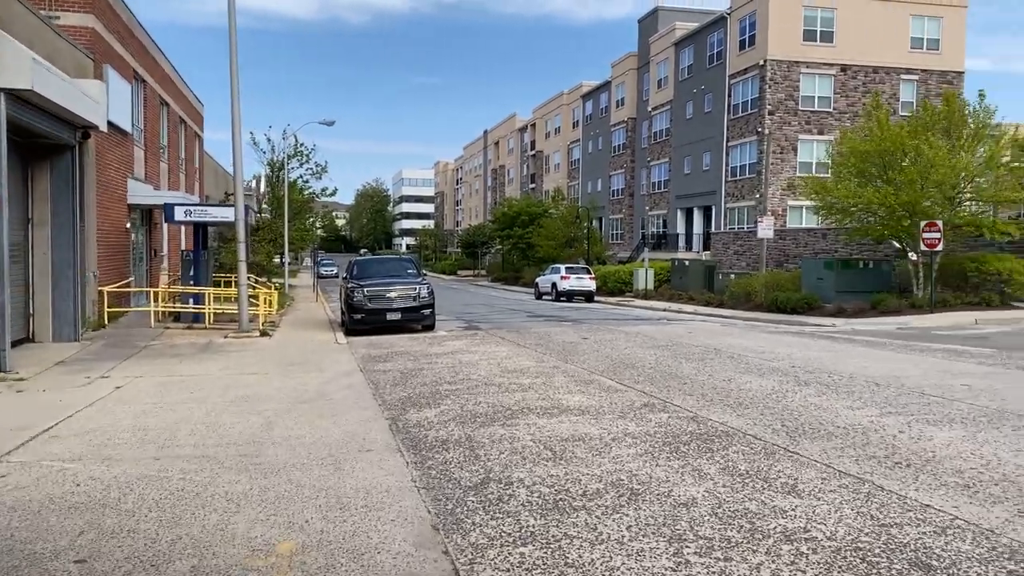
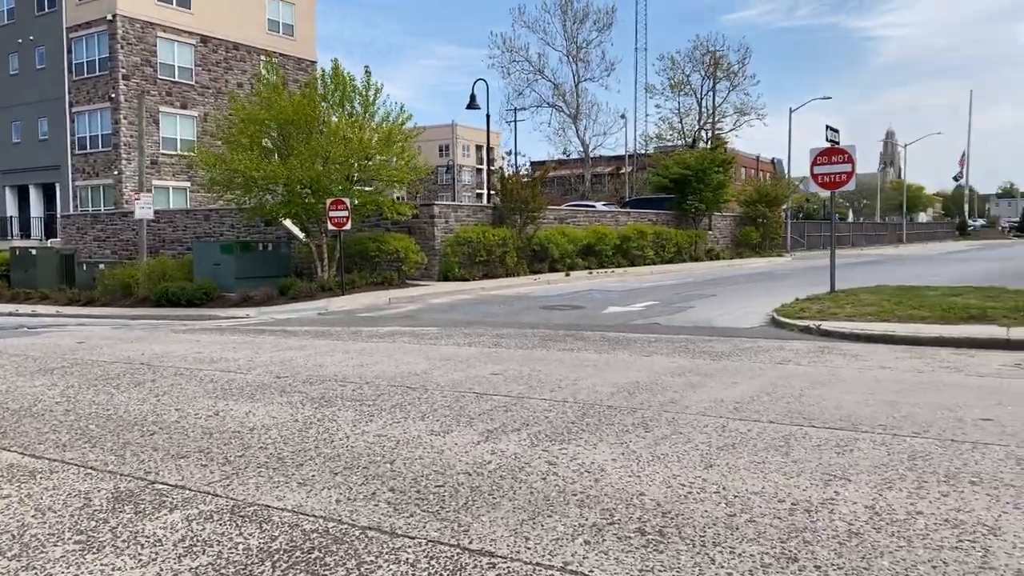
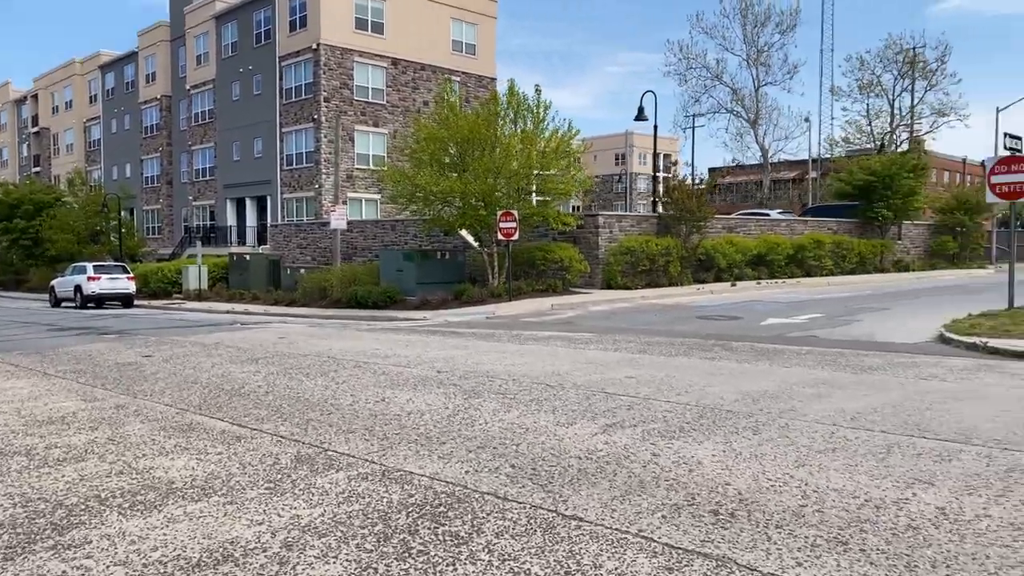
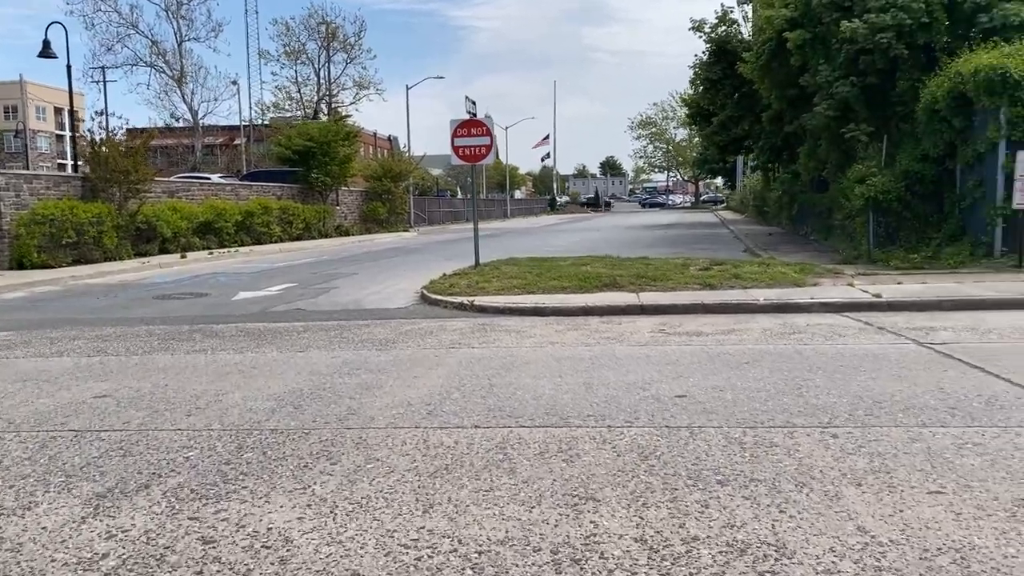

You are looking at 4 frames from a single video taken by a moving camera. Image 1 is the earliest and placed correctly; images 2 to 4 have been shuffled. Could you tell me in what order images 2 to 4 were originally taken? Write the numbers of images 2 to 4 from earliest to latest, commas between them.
3, 2, 4
